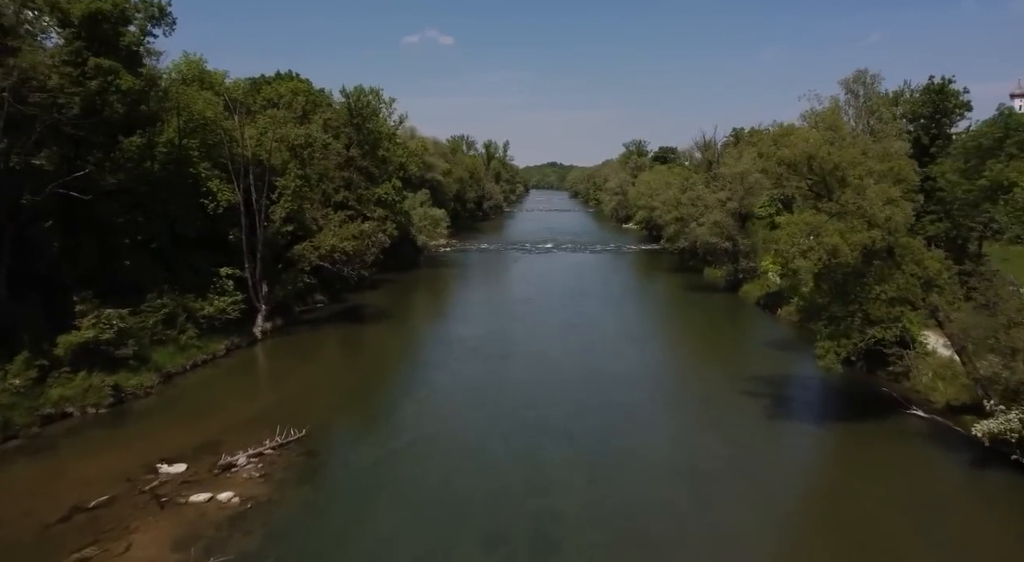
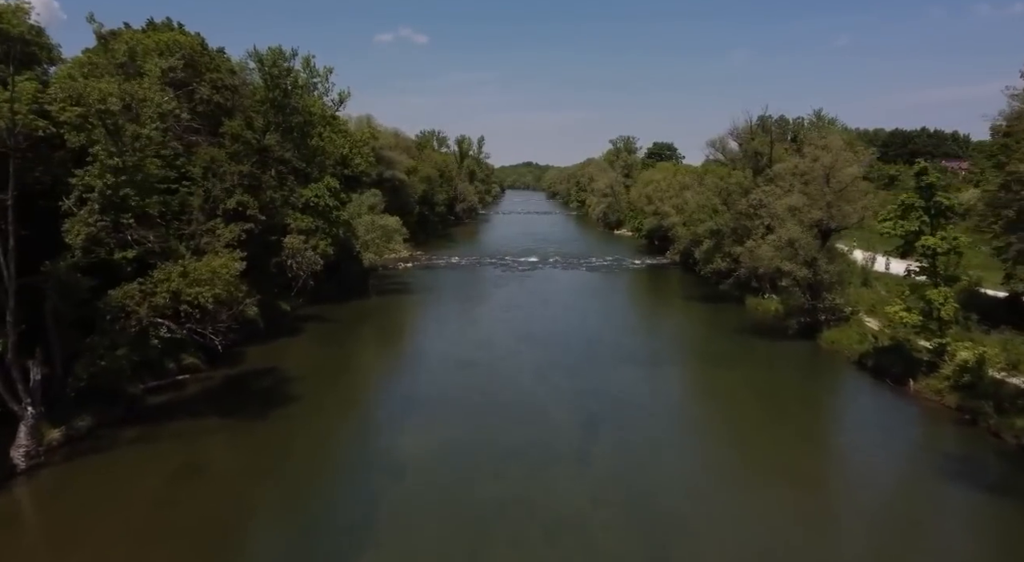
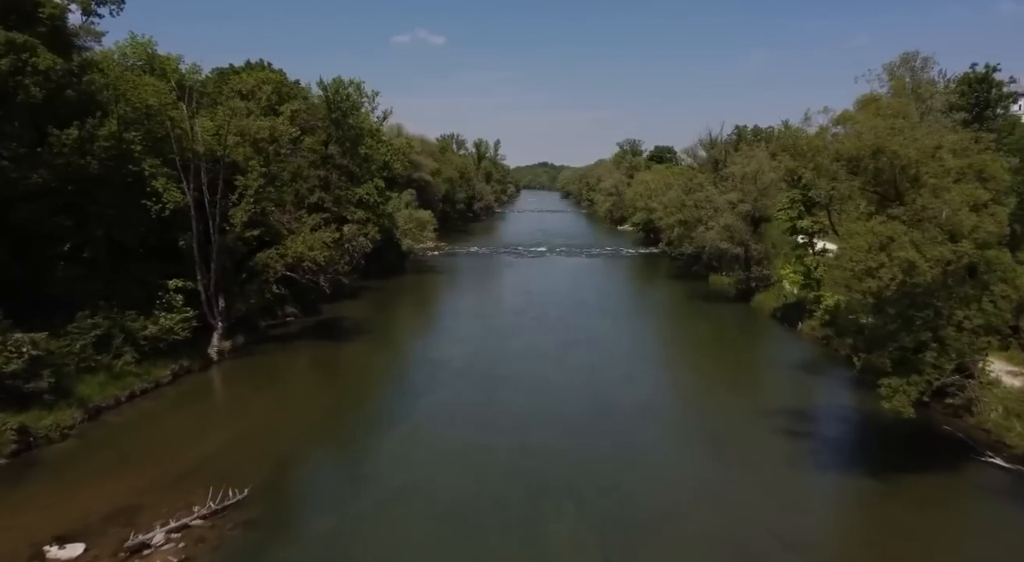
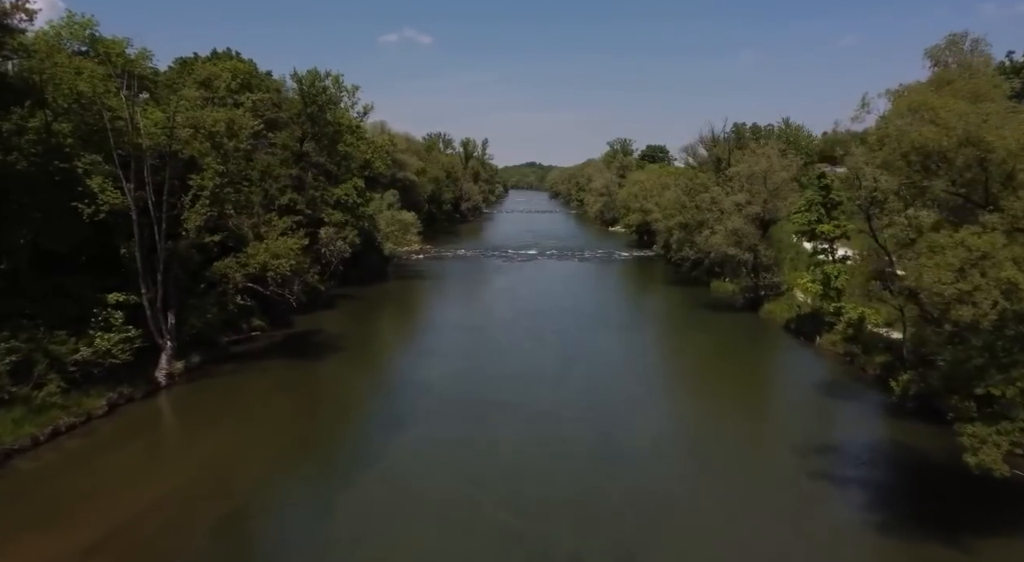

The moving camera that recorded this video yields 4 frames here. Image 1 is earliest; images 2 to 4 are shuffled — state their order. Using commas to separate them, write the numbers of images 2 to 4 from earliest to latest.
3, 4, 2
